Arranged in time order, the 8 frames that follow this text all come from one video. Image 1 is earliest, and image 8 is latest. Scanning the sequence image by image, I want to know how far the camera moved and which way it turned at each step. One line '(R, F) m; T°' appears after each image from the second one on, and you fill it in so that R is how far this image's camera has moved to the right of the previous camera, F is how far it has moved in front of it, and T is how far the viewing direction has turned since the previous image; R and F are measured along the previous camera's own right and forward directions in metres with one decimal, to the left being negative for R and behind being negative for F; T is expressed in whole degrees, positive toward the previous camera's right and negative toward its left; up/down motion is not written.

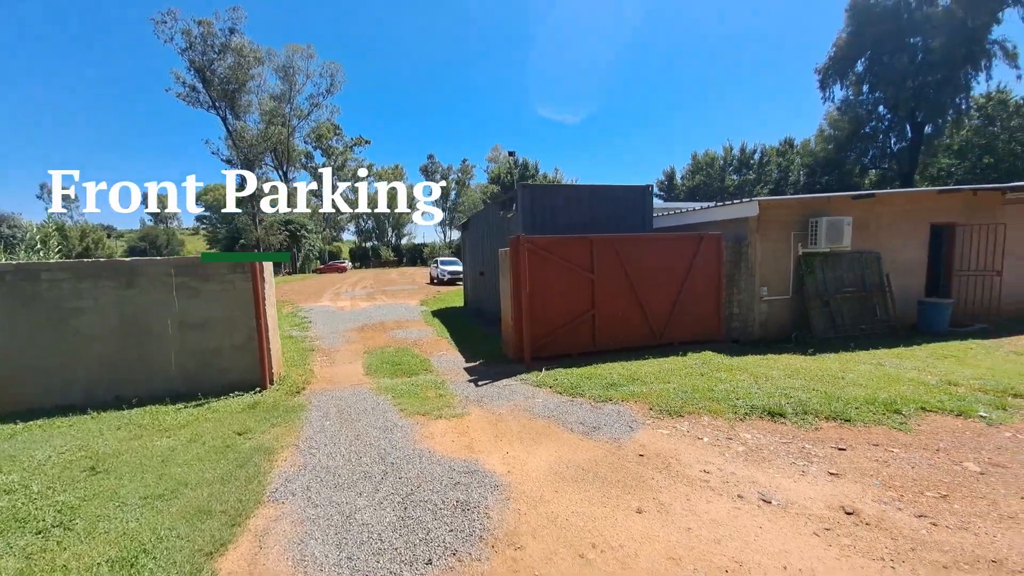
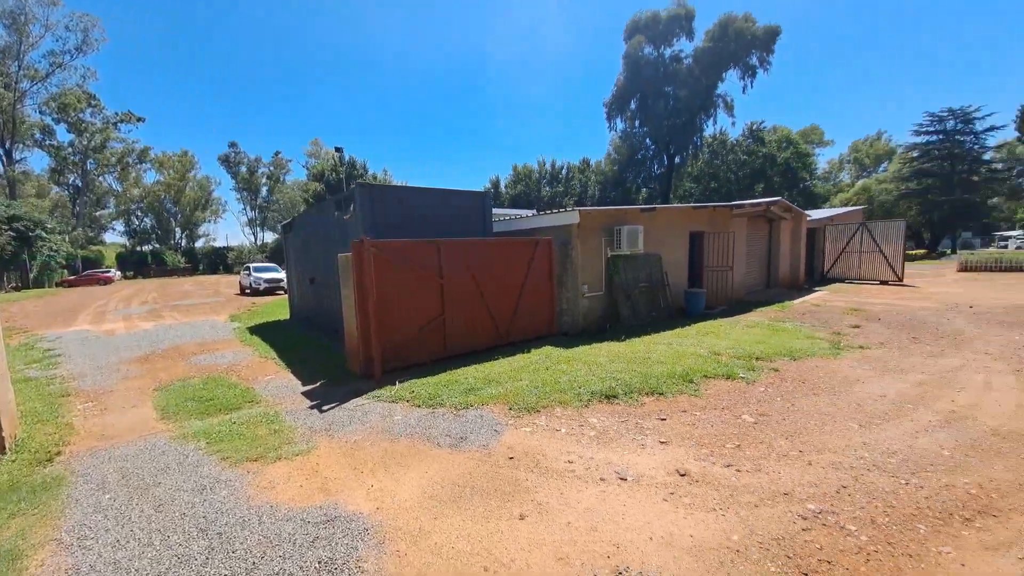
(-0.2, +0.2) m; +22°
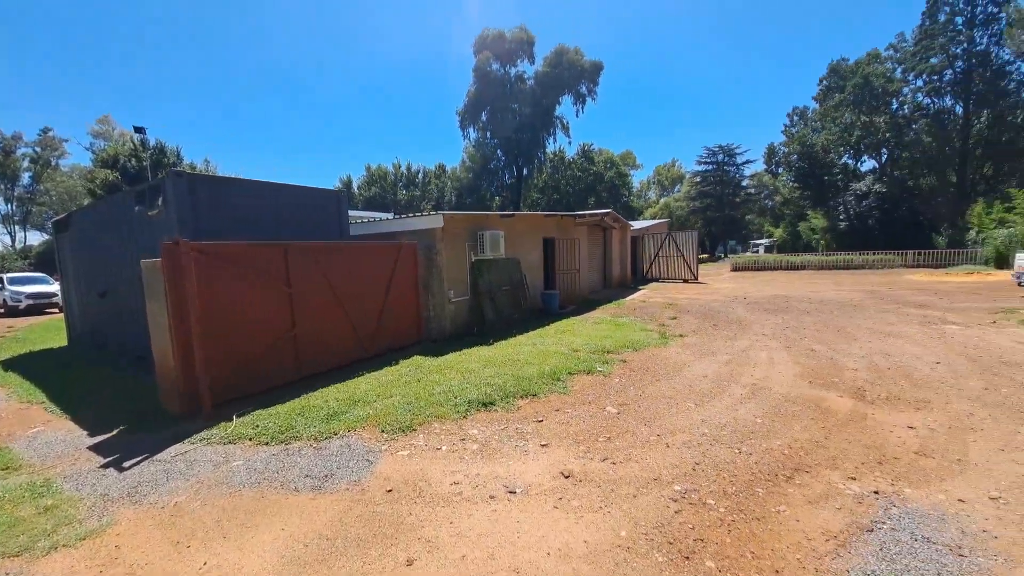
(-0.1, +0.3) m; +19°
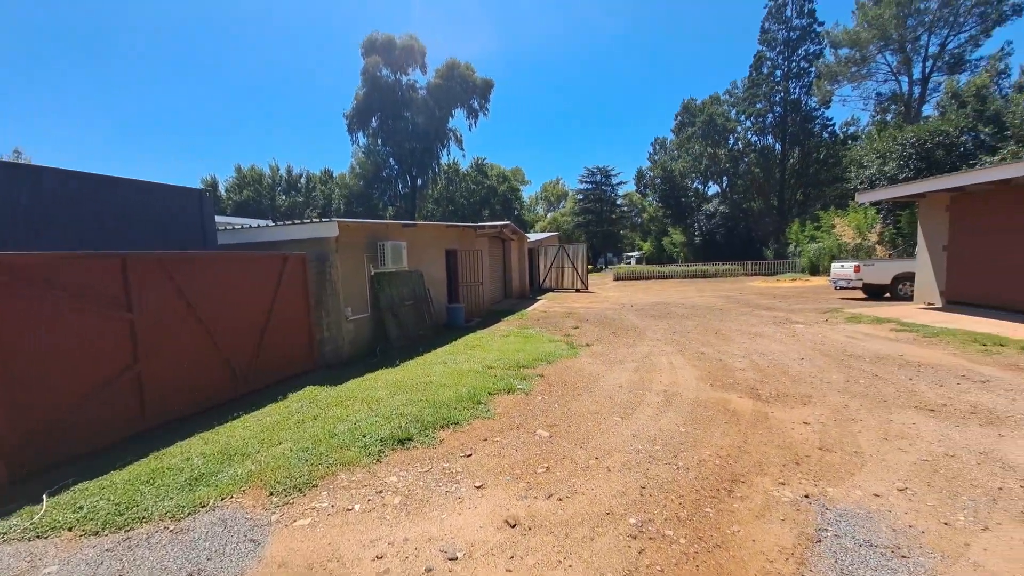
(-0.3, +0.5) m; +14°
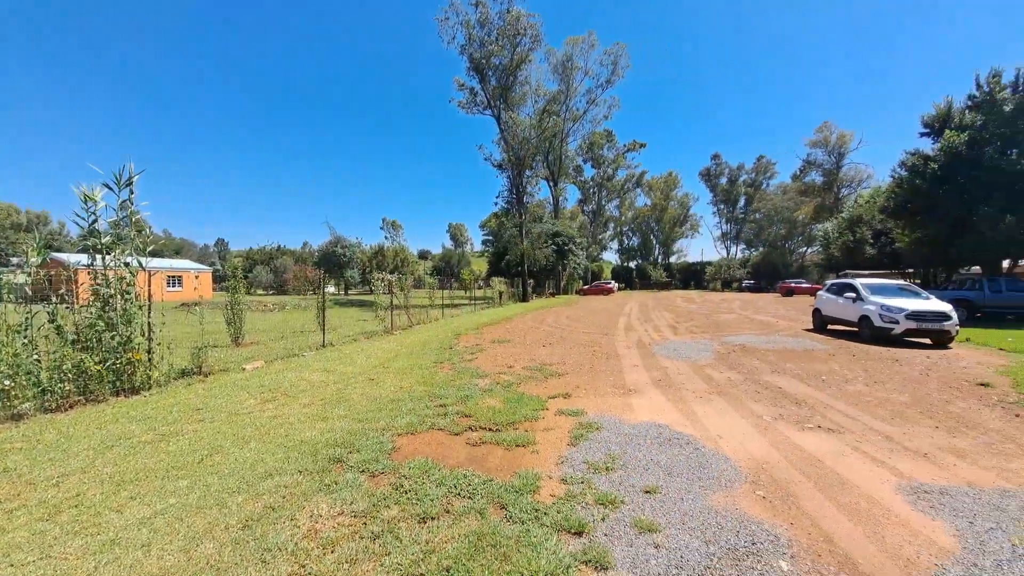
(-0.1, +0.3) m; +21°
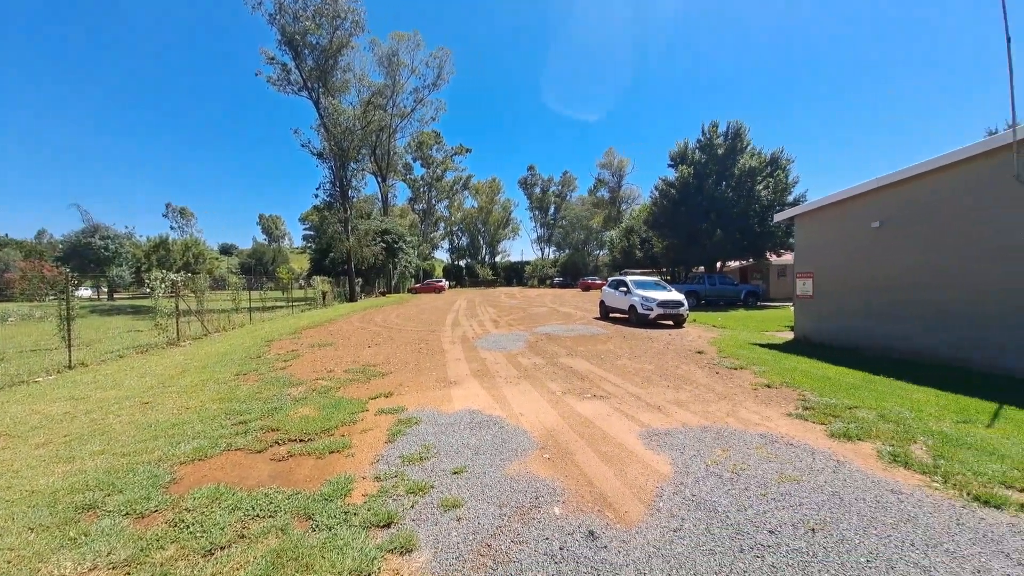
(+0.2, -0.2) m; +22°
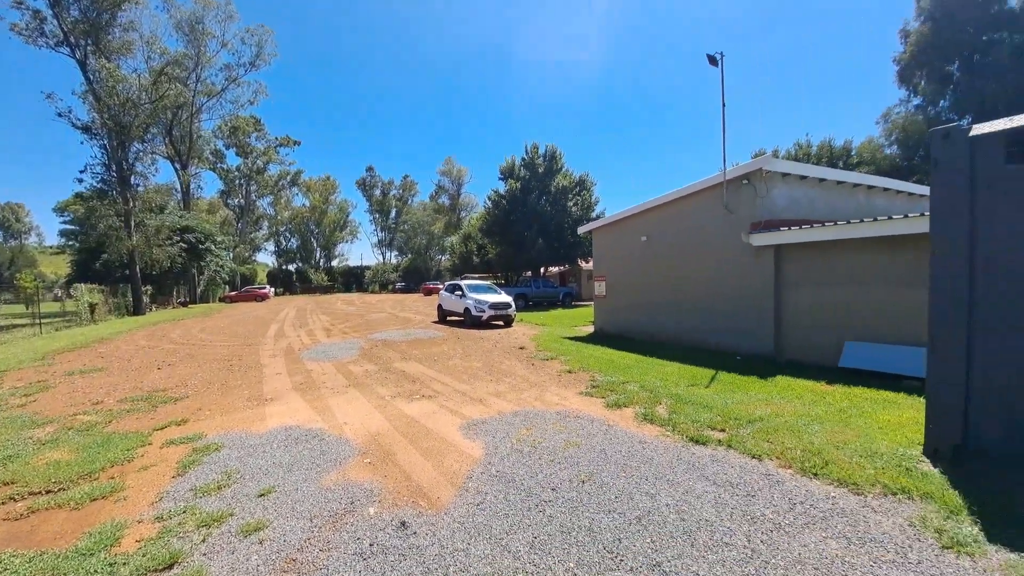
(+0.2, -0.2) m; +21°
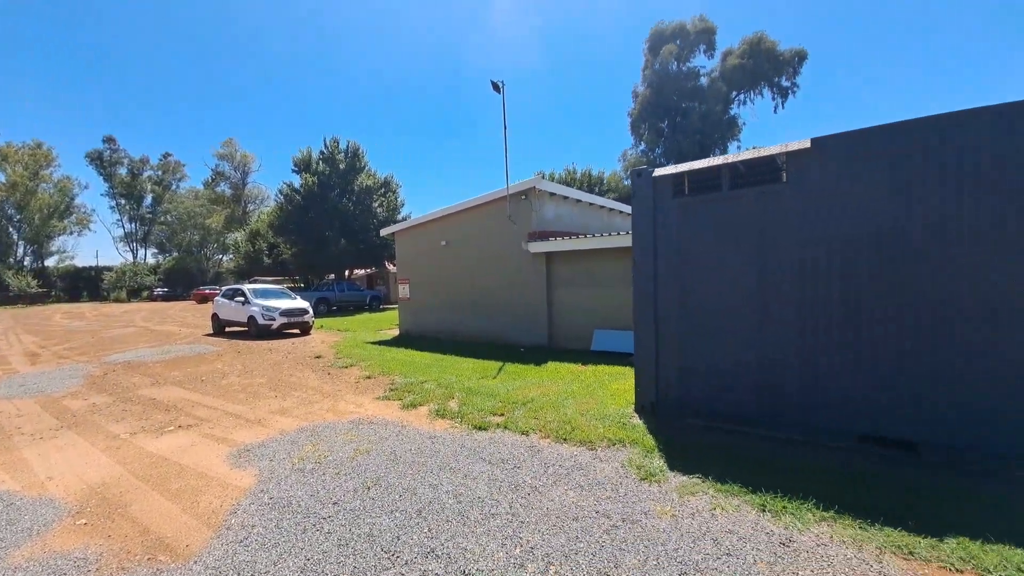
(+0.2, -0.1) m; +25°
